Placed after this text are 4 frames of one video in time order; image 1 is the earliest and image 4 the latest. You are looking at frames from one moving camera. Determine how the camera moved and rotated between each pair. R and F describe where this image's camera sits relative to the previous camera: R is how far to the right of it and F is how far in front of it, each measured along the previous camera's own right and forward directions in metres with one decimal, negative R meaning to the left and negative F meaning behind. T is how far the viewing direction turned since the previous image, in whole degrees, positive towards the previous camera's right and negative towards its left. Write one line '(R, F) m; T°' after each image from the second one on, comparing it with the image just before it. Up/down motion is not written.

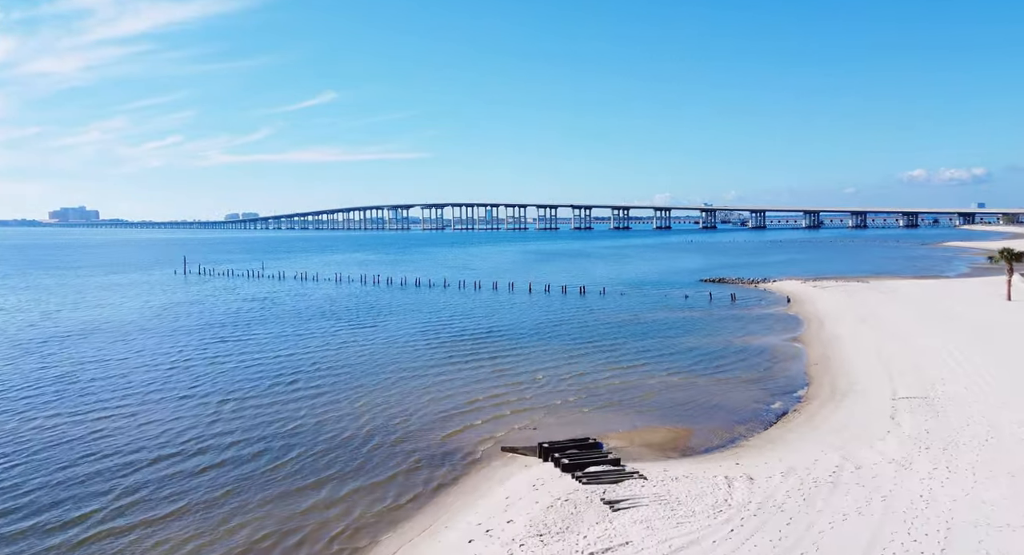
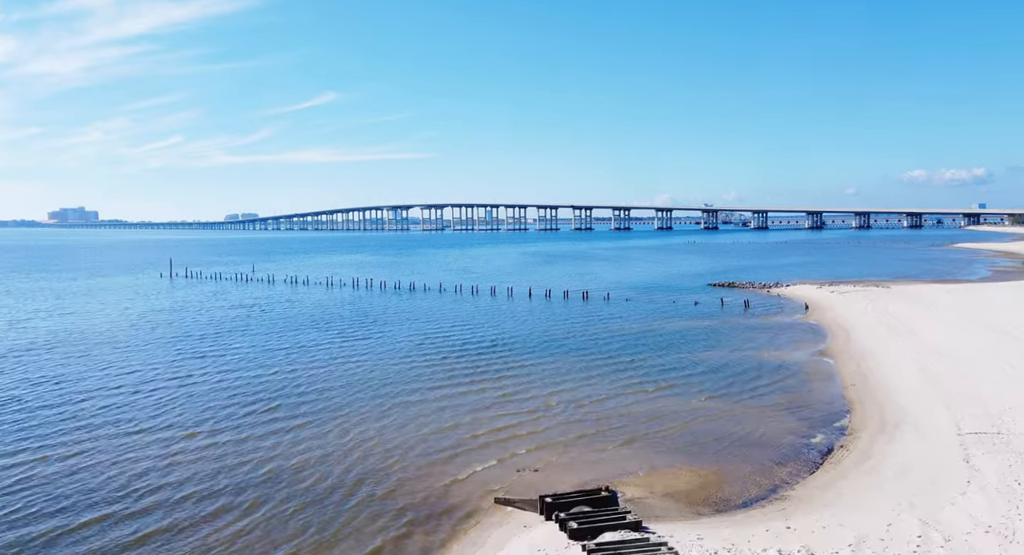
(+0.1, +3.4) m; 0°
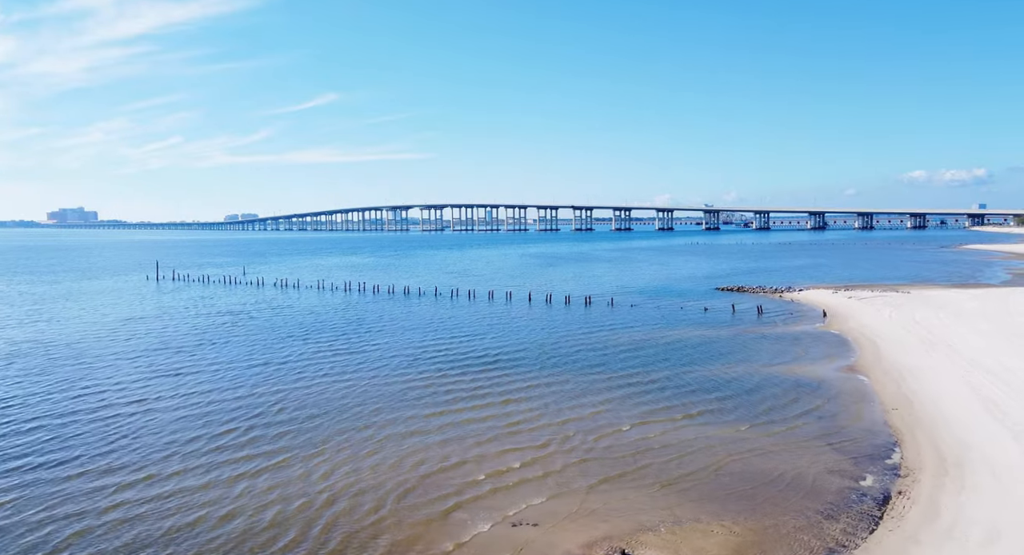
(+0.1, +3.1) m; 0°
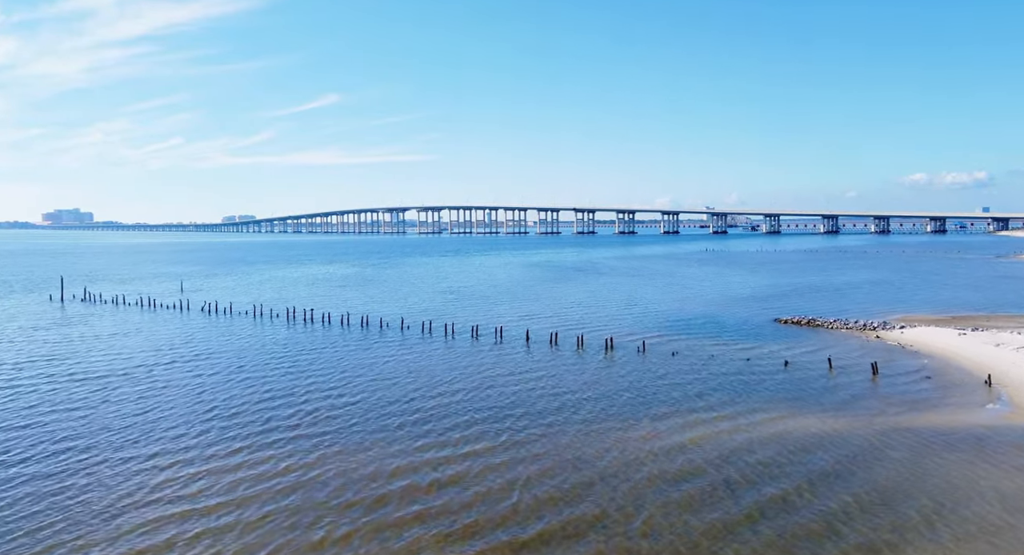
(+0.2, +16.9) m; 0°
